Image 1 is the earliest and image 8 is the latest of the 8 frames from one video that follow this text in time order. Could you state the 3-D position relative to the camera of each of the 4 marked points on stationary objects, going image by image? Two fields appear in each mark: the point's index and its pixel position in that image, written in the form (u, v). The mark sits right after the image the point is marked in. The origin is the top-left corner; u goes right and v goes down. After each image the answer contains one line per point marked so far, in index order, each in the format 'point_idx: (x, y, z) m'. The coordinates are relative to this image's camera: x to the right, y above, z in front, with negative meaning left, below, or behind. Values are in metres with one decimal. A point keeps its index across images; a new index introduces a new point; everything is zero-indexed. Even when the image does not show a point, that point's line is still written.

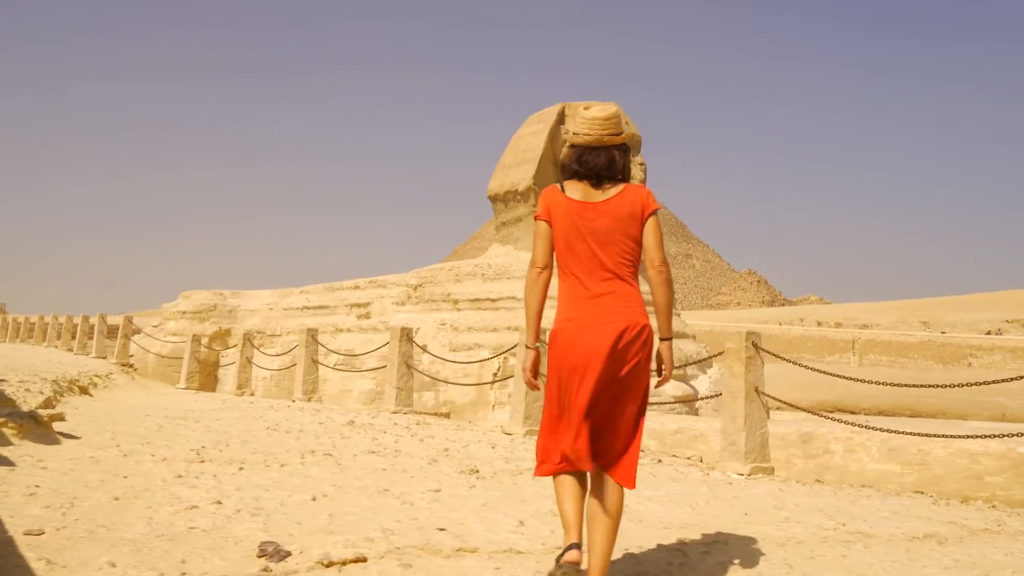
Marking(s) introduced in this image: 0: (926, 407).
0: (+10.5, -3.0, +19.4) m
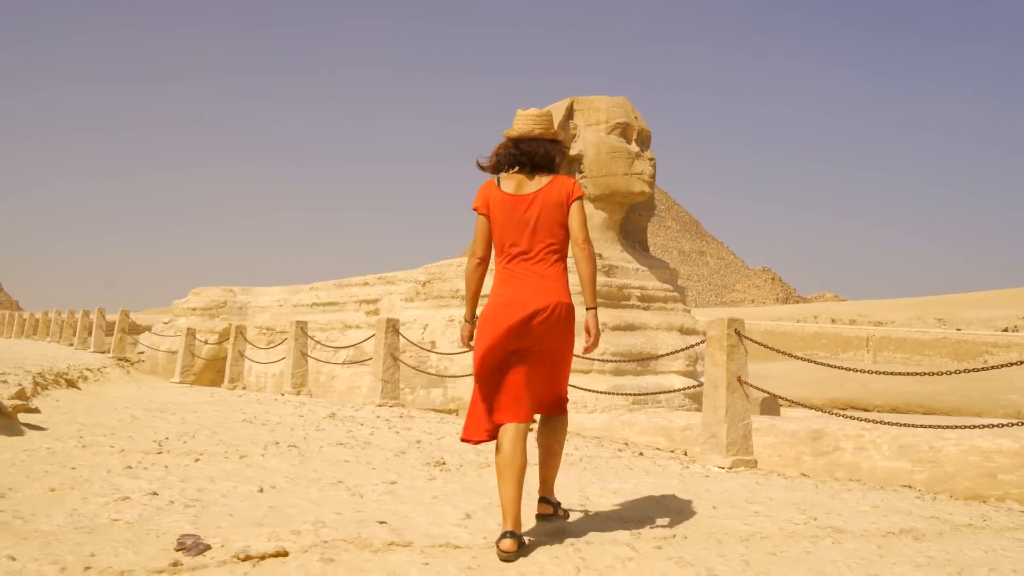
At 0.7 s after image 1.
0: (+10.6, -2.9, +19.1) m
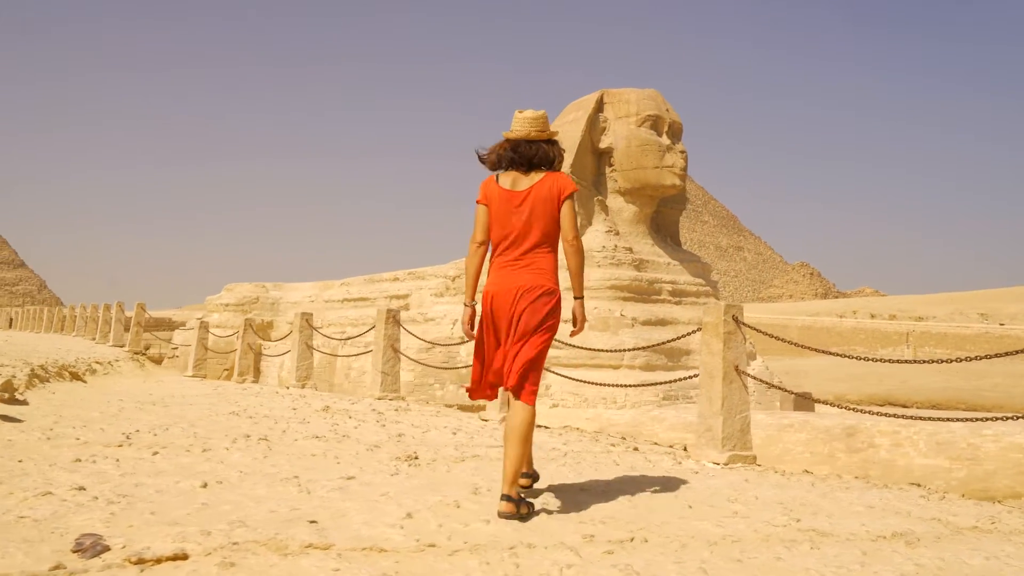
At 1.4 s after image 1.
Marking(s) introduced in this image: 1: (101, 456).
0: (+11.2, -2.7, +18.4) m
1: (-1.5, -0.6, +2.9) m
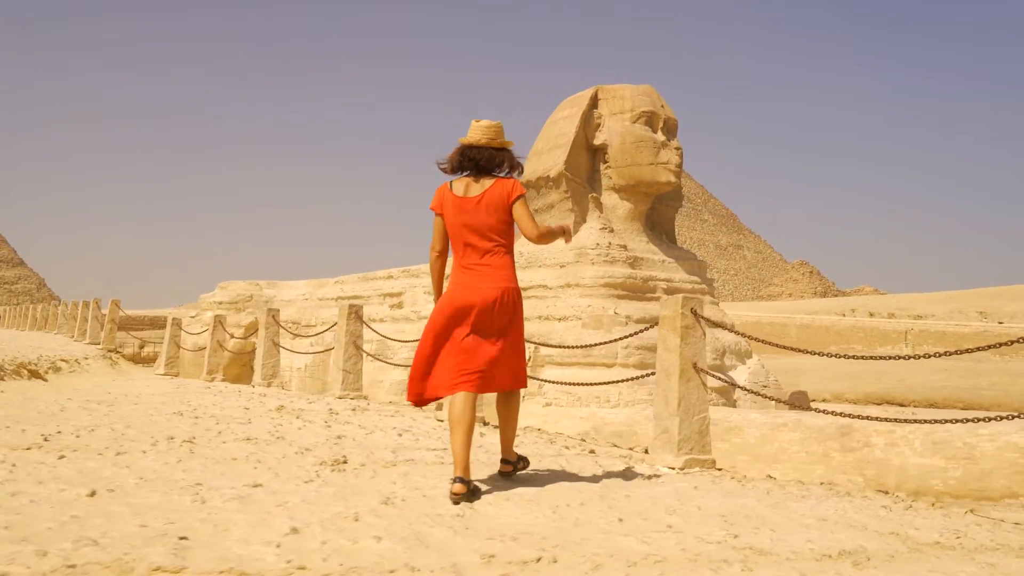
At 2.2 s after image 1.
0: (+11.0, -2.6, +18.2) m
1: (-1.7, -0.6, +2.6) m
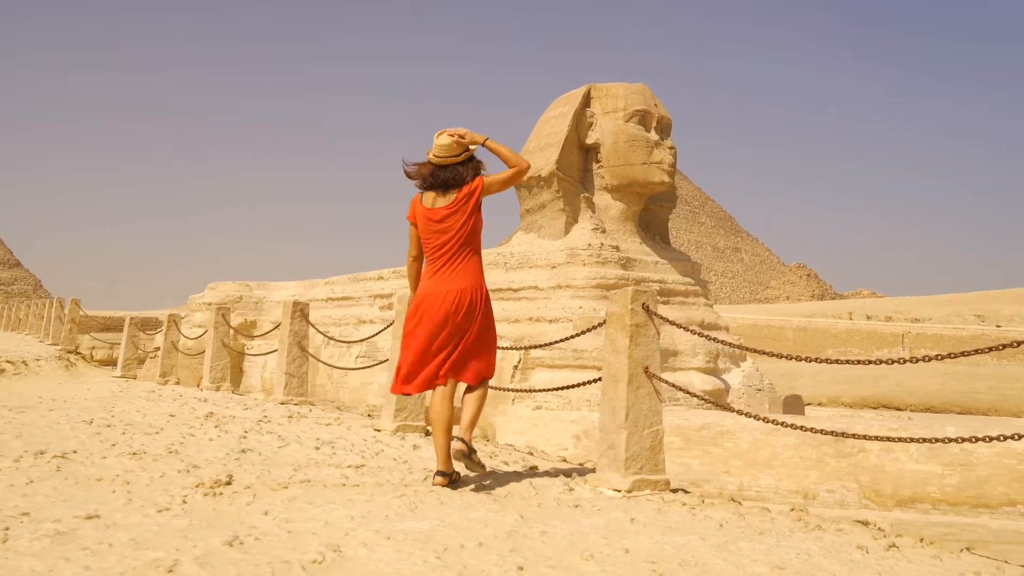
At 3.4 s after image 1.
0: (+10.7, -2.7, +17.9) m
1: (-2.0, -0.6, +2.2) m
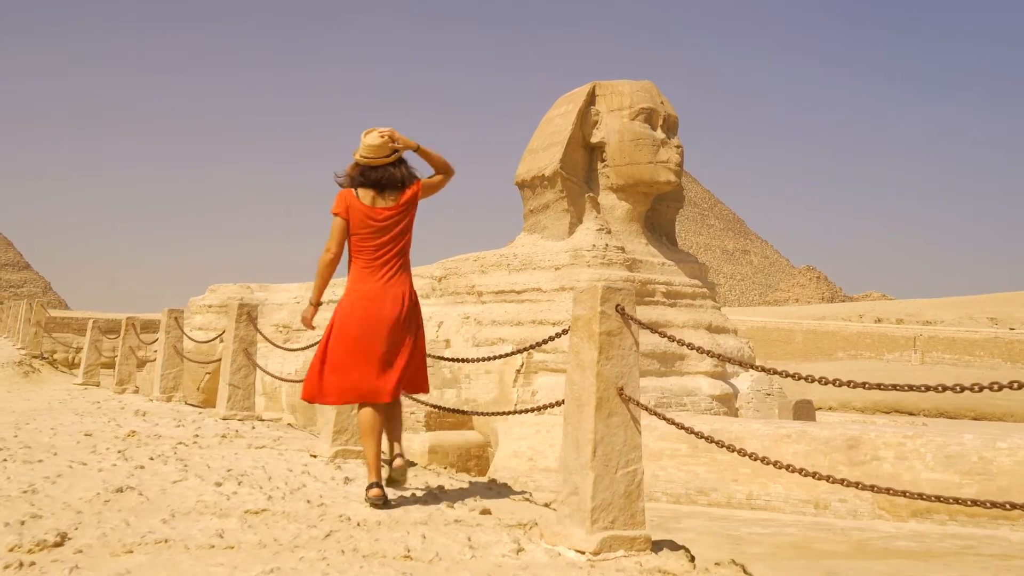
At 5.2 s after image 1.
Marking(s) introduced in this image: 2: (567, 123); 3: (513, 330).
0: (+10.7, -2.7, +17.2) m
1: (-2.1, -0.5, +1.7) m
2: (+0.8, +2.4, +11.2) m
3: (0.0, -0.6, +10.1) m
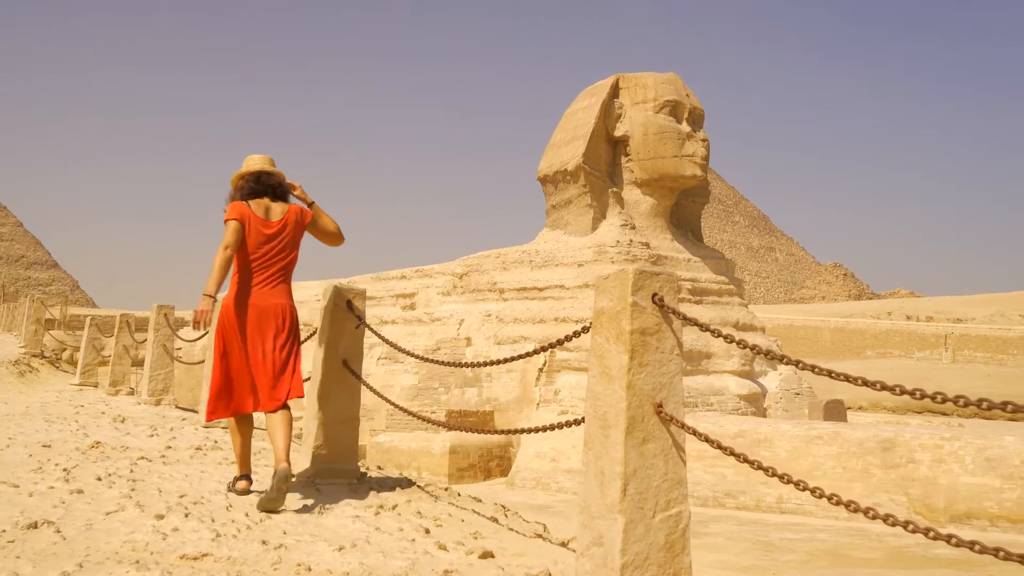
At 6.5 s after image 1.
0: (+11.2, -2.6, +16.4) m
1: (-2.1, -0.5, +1.3) m
2: (+1.0, +2.5, +10.7) m
3: (+0.3, -0.5, +9.6) m
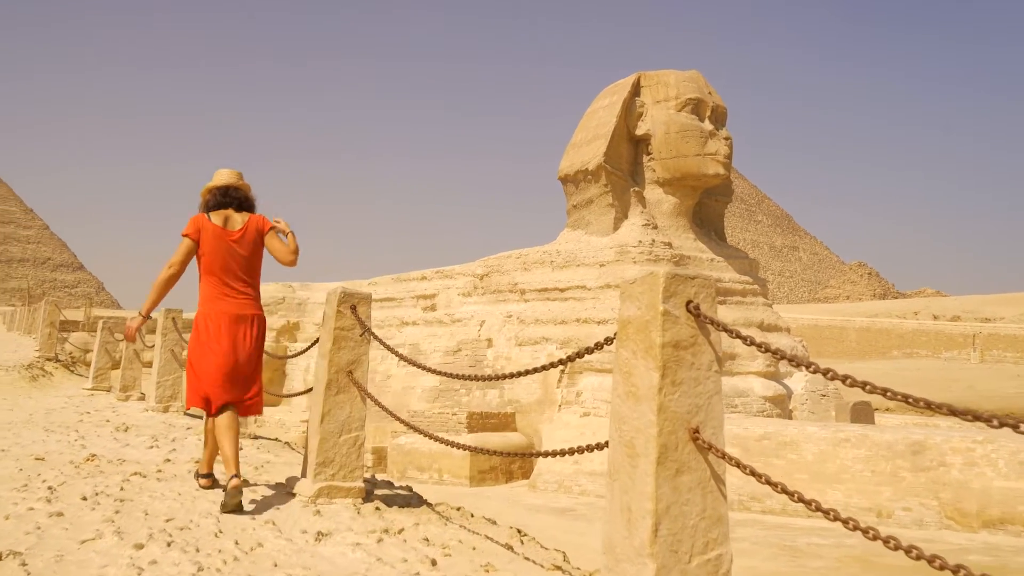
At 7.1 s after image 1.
0: (+11.6, -2.6, +15.9) m
1: (-2.1, -0.5, +1.1) m
2: (+1.3, +2.5, +10.5) m
3: (+0.5, -0.5, +9.4) m
